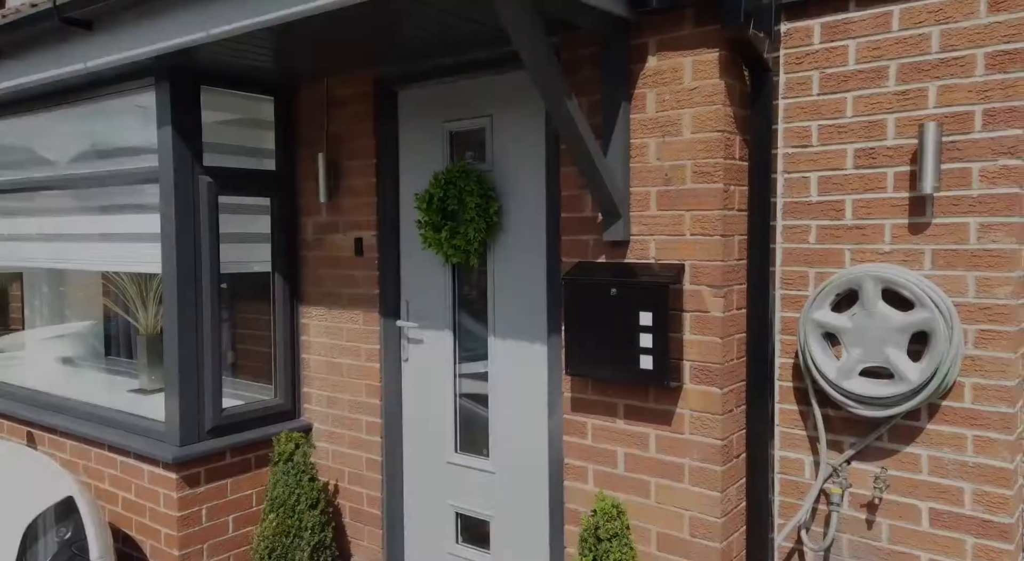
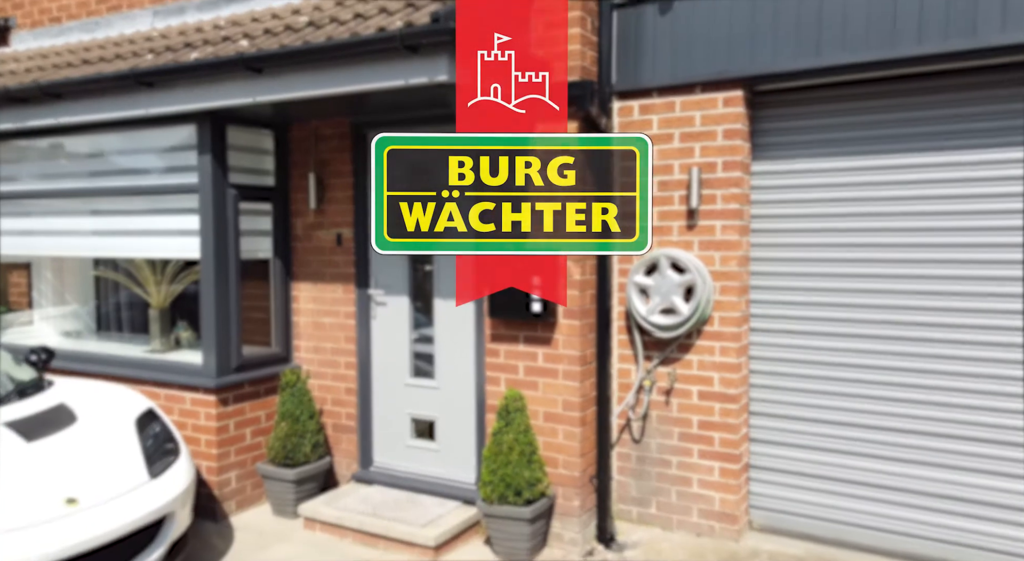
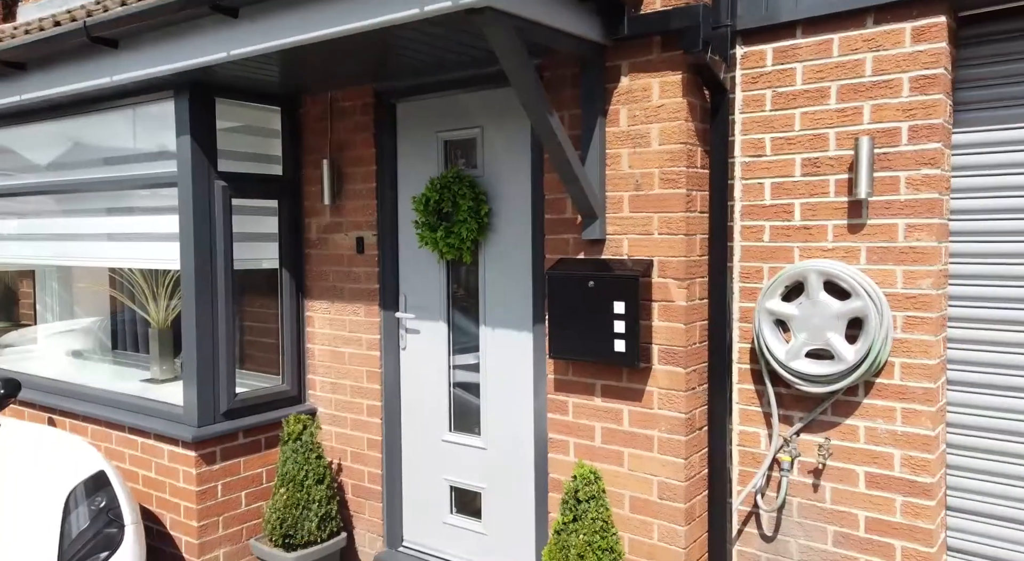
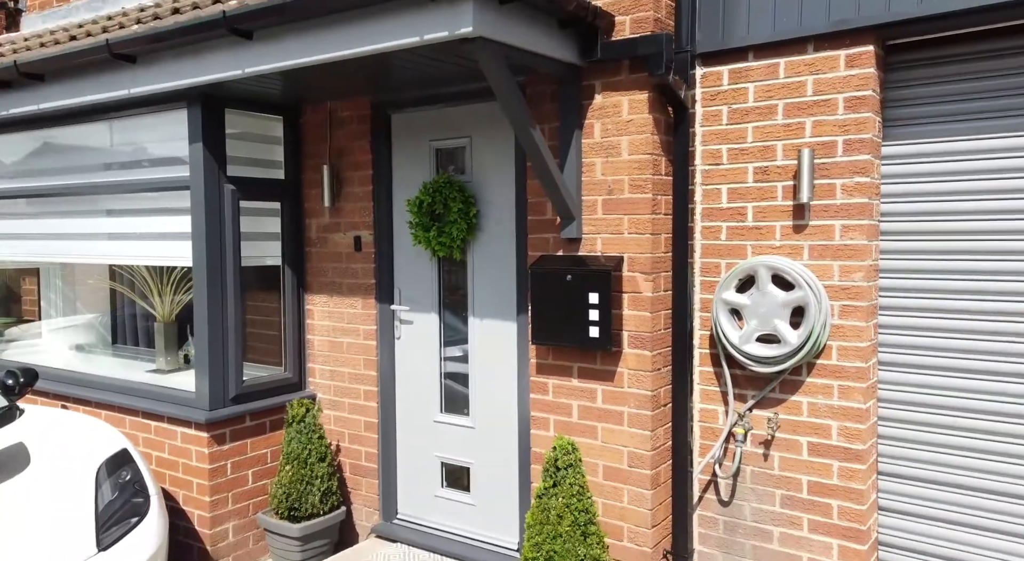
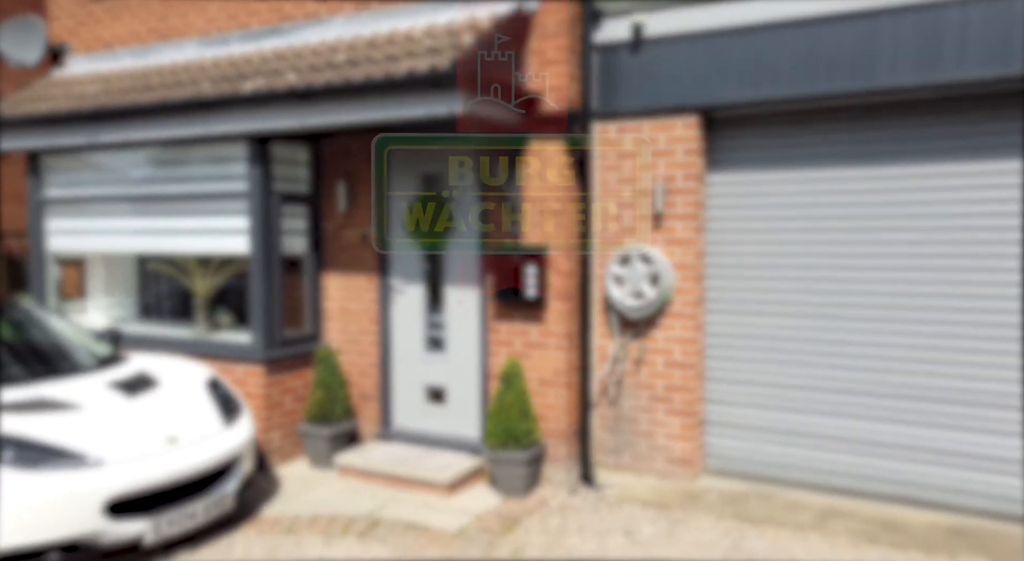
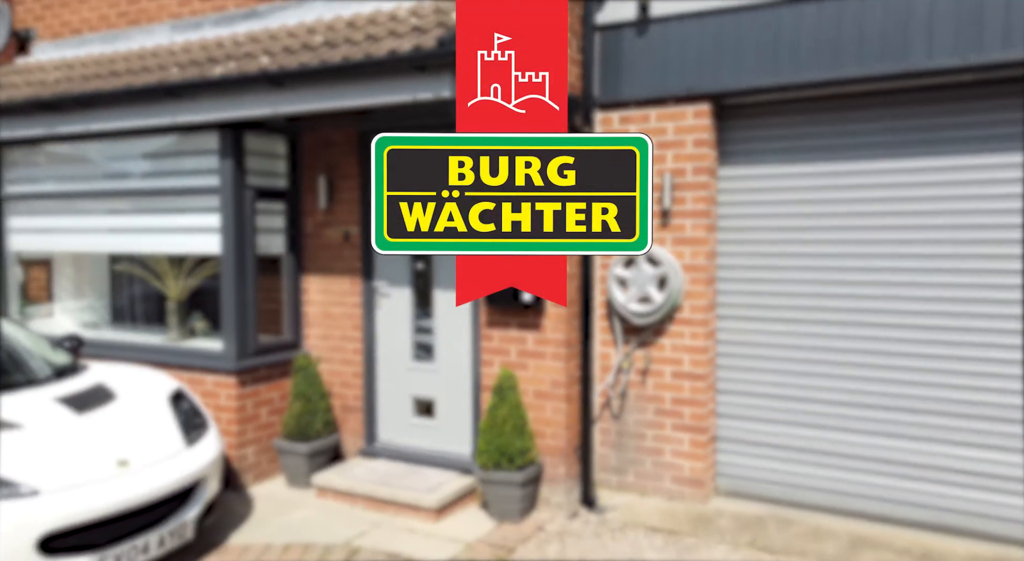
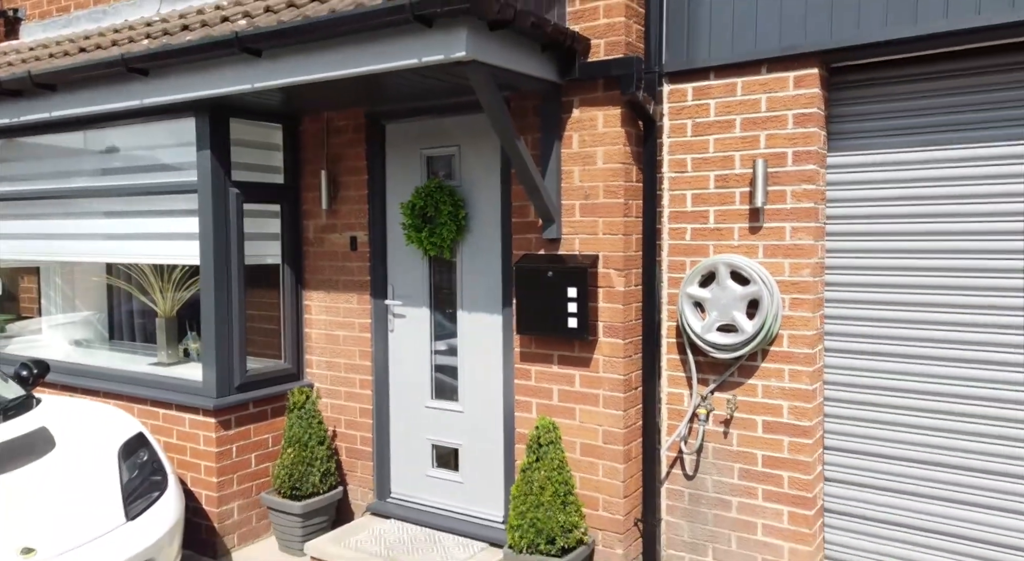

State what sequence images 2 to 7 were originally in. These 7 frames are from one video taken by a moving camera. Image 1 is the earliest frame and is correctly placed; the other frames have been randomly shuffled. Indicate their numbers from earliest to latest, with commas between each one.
3, 4, 7, 2, 6, 5
